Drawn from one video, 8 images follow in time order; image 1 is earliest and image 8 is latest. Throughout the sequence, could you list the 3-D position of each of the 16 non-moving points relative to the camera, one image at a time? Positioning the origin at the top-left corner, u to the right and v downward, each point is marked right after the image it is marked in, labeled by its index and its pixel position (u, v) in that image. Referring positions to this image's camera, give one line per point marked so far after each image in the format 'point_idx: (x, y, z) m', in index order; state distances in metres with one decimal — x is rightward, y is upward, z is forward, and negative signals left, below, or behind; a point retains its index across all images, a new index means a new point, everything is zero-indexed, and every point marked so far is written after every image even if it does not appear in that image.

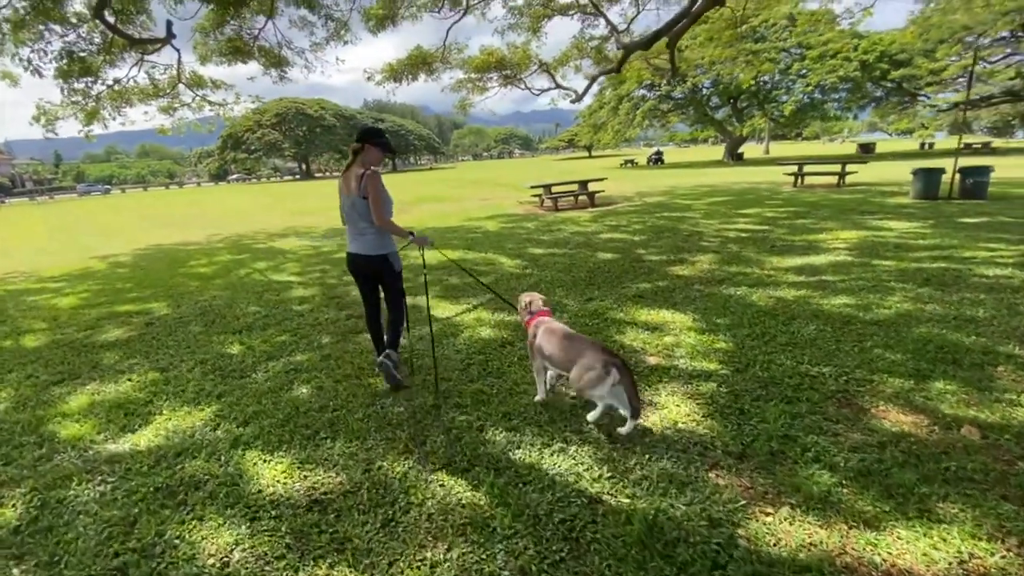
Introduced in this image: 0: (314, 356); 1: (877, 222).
0: (-1.7, -0.6, +4.1) m
1: (+6.9, +1.3, +9.2) m
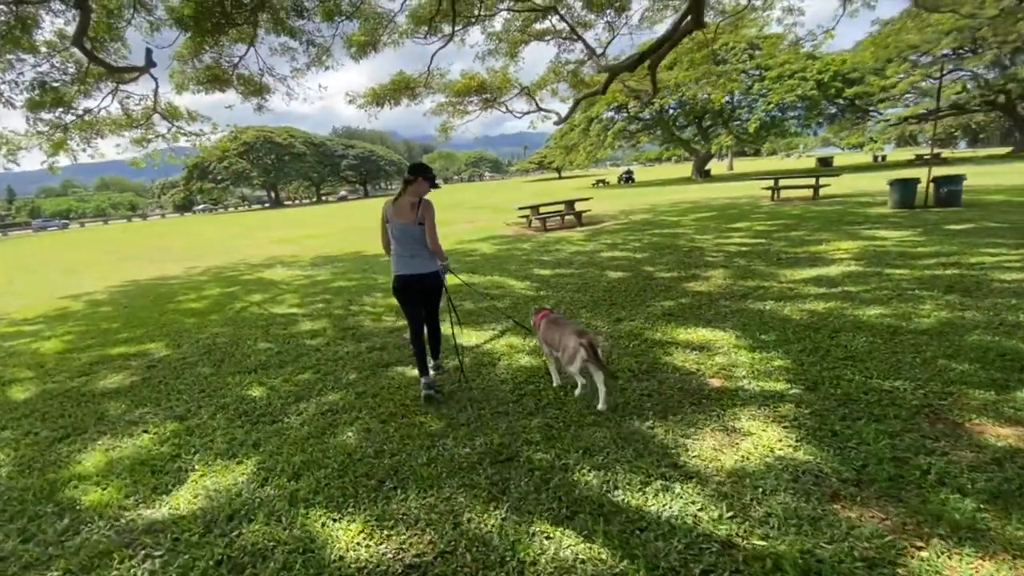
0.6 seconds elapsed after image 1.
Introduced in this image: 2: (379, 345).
0: (-1.3, -0.8, +3.8) m
1: (+7.0, +1.1, +9.4) m
2: (-1.4, -0.6, +5.0) m
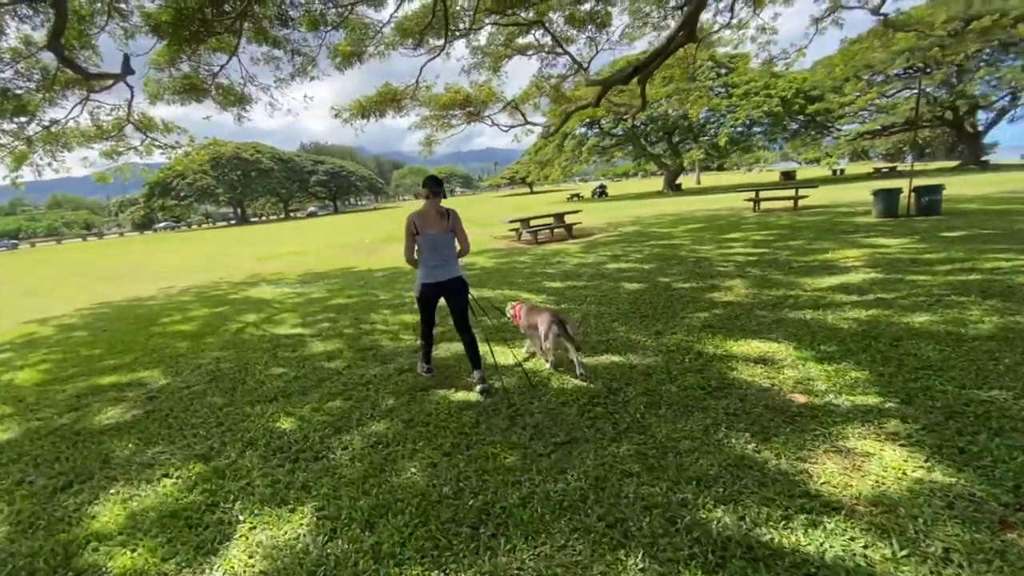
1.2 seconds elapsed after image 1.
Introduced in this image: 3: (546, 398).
0: (-0.8, -1.0, +3.4) m
1: (+7.0, +1.0, +9.6) m
2: (-1.0, -0.8, +4.6) m
3: (+0.3, -0.8, +3.7) m
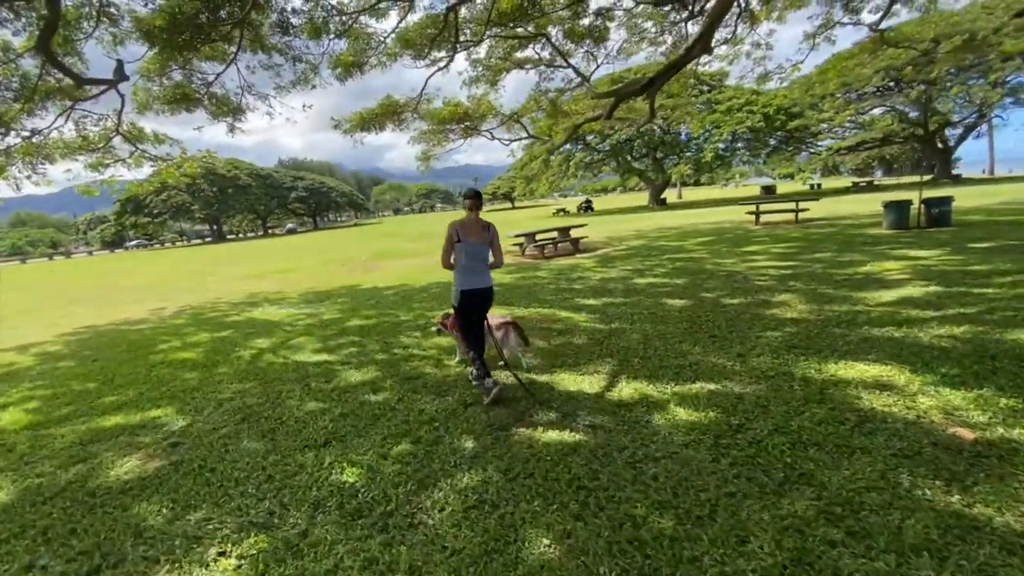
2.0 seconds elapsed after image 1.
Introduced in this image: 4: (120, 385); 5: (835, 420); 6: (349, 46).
0: (-0.1, -1.1, +2.9) m
1: (+7.4, +0.7, +9.4) m
2: (-0.3, -0.9, +4.0) m
3: (+1.0, -1.0, +3.2) m
4: (-4.3, -1.0, +5.3) m
5: (+2.1, -0.8, +3.1) m
6: (-4.0, +6.1, +12.1) m
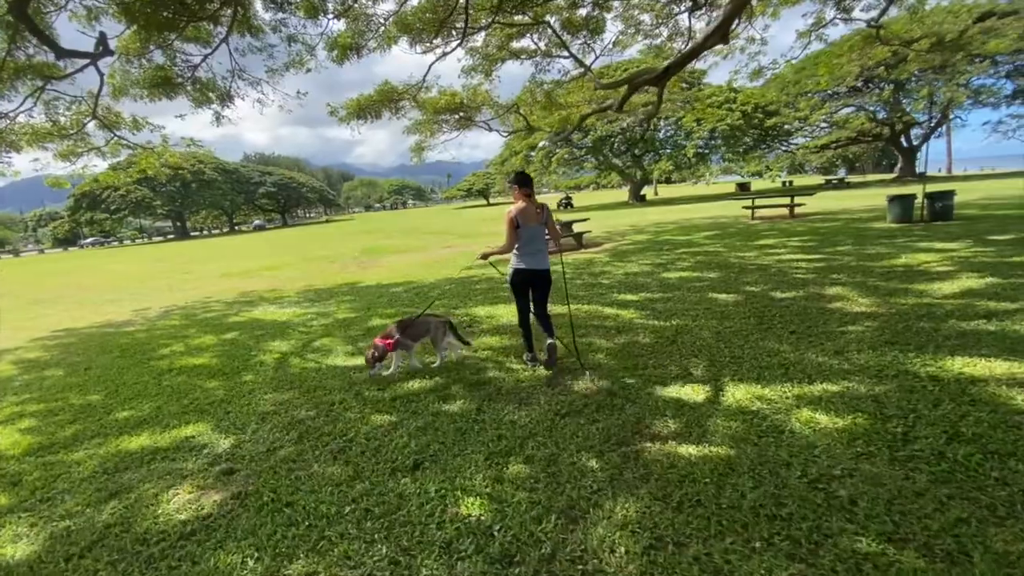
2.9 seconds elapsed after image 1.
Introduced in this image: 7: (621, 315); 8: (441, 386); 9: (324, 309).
0: (+0.7, -1.1, +2.4) m
1: (+7.8, +0.9, +9.4) m
2: (+0.4, -0.9, +3.5) m
3: (+1.7, -0.9, +2.8) m
4: (-3.6, -1.0, +4.6) m
5: (+2.8, -0.8, +2.8) m
6: (-3.8, +6.1, +11.3) m
7: (+1.4, -0.3, +6.1) m
8: (-0.6, -0.8, +4.2) m
9: (-3.2, -0.4, +8.2) m
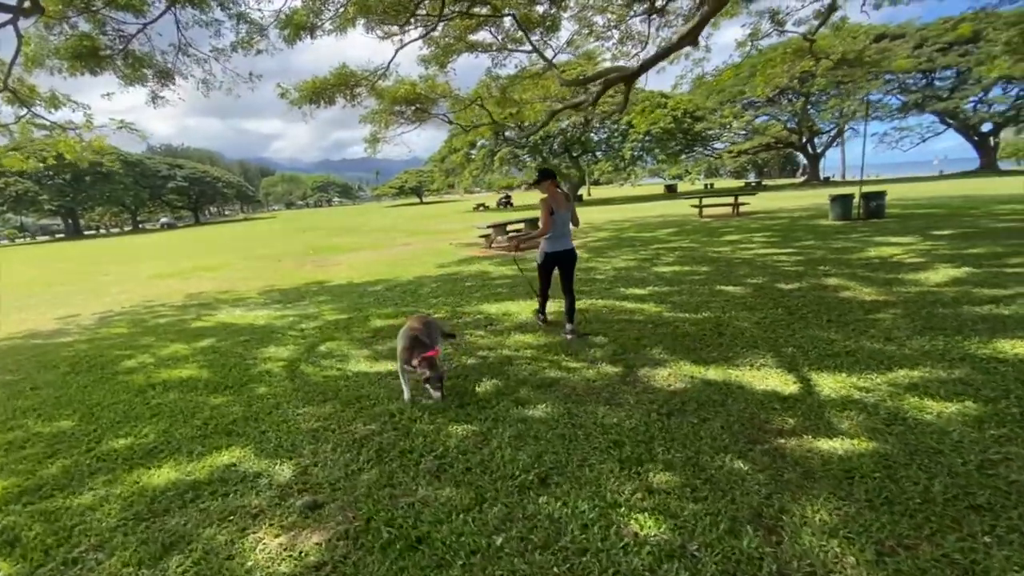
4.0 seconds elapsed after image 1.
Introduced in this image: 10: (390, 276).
0: (+1.5, -1.0, +2.2) m
1: (+7.5, +1.0, +10.1) m
2: (+1.0, -0.8, +3.3) m
3: (+2.5, -0.8, +2.7) m
4: (-3.1, -1.0, +3.7) m
5: (+3.6, -0.7, +2.9) m
6: (-4.4, +6.1, +10.4) m
7: (+1.6, -0.3, +6.0) m
8: (-0.1, -0.8, +3.8) m
9: (-3.2, -0.3, +7.4) m
10: (-2.6, +0.3, +10.2) m
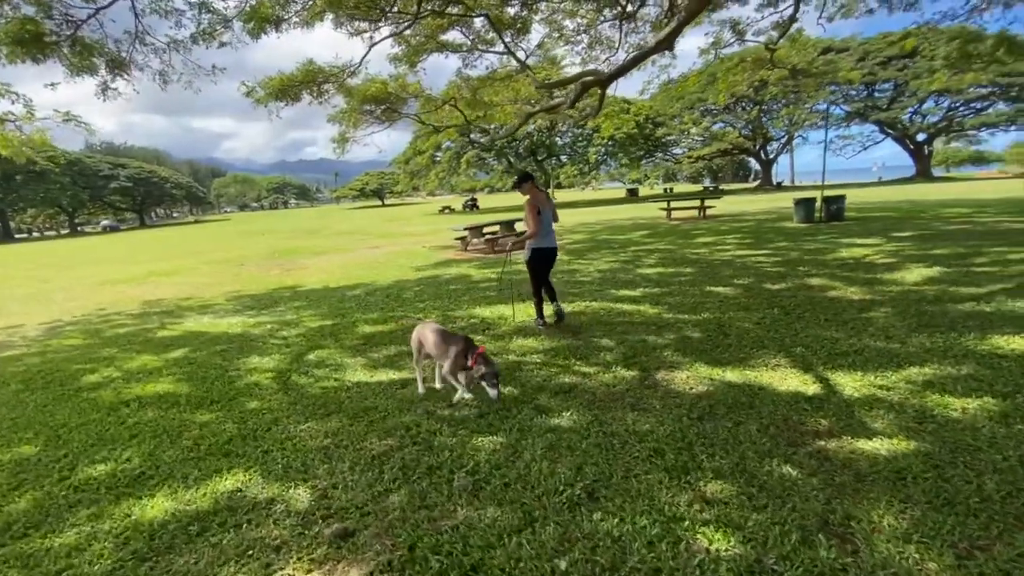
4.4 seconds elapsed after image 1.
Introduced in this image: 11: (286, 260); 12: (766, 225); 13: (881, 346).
0: (+1.7, -1.0, +2.2) m
1: (+7.1, +1.0, +10.5) m
2: (+1.2, -0.8, +3.2) m
3: (+2.7, -0.8, +2.8) m
4: (-2.9, -1.1, +3.3) m
5: (+3.7, -0.7, +3.0) m
6: (-4.8, +6.0, +9.9) m
7: (+1.6, -0.3, +5.9) m
8: (+0.1, -0.8, +3.6) m
9: (-3.3, -0.4, +7.0) m
10: (-3.0, +0.2, +9.9) m
11: (-6.7, +0.8, +14.5) m
12: (+7.5, +1.9, +14.3) m
13: (+3.2, -0.5, +4.2) m
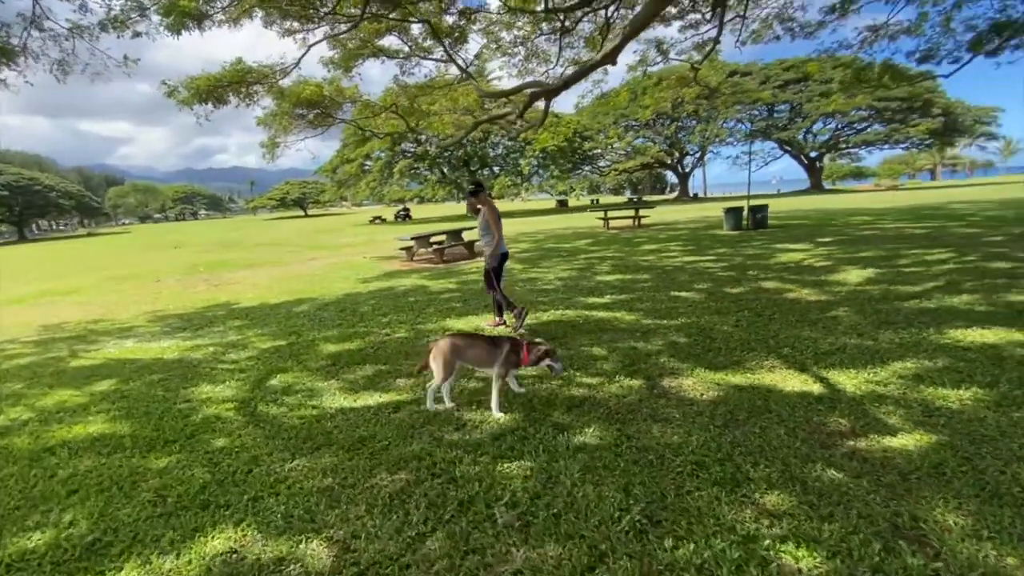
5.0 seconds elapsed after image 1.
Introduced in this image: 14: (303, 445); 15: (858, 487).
0: (+2.0, -1.0, +2.2) m
1: (+6.1, +1.0, +11.3) m
2: (+1.3, -0.9, +3.2) m
3: (+2.8, -0.8, +2.9) m
4: (-2.8, -1.2, +2.7) m
5: (+3.9, -0.6, +3.3) m
6: (-5.8, +5.7, +9.0) m
7: (+1.3, -0.4, +5.9) m
8: (+0.2, -0.9, +3.4) m
9: (-3.7, -0.6, +6.2) m
10: (-3.8, -0.1, +9.1) m
11: (-8.2, +0.3, +13.2) m
12: (+5.9, +1.7, +15.0) m
13: (+3.1, -0.5, +4.4) m
14: (-1.4, -1.0, +3.1) m
15: (+1.7, -1.0, +2.3) m
